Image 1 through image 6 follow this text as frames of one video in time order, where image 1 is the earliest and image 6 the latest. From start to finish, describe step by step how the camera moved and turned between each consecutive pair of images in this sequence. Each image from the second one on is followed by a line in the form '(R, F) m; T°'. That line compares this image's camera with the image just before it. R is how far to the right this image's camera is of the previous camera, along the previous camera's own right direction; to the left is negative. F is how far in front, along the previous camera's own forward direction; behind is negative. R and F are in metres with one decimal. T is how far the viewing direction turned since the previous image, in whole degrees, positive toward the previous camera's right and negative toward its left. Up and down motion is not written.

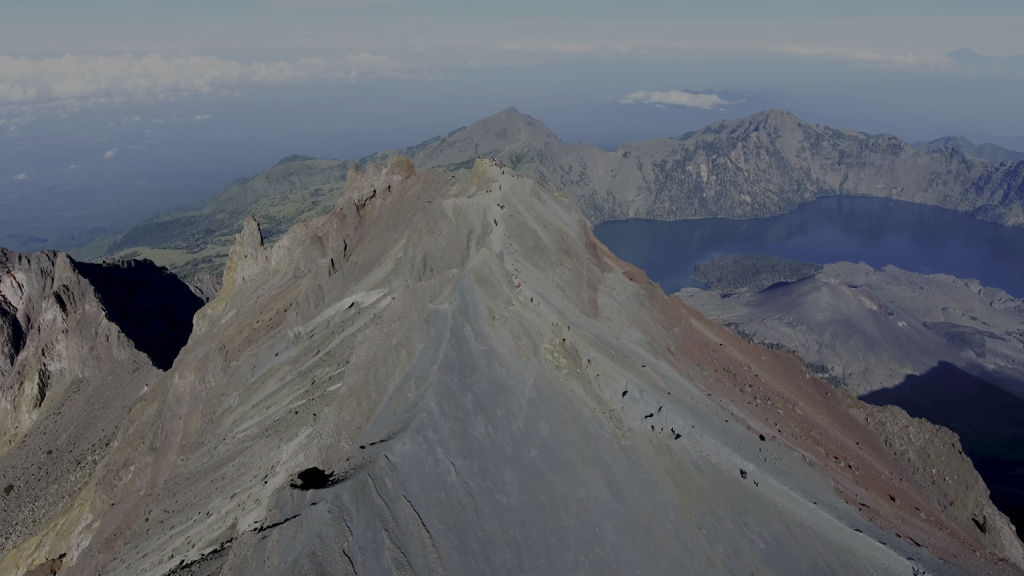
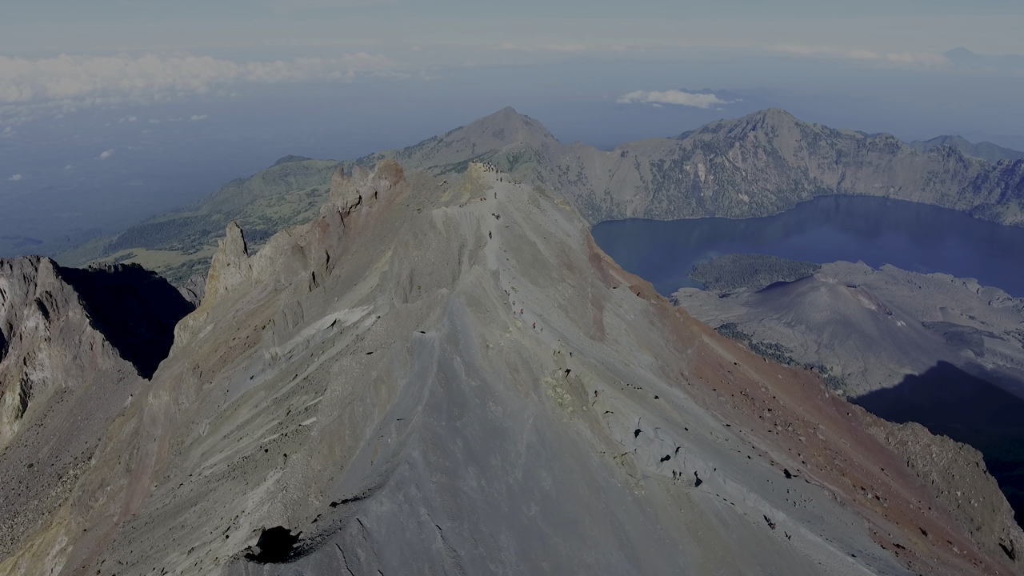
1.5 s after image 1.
(+0.1, +4.9) m; 0°
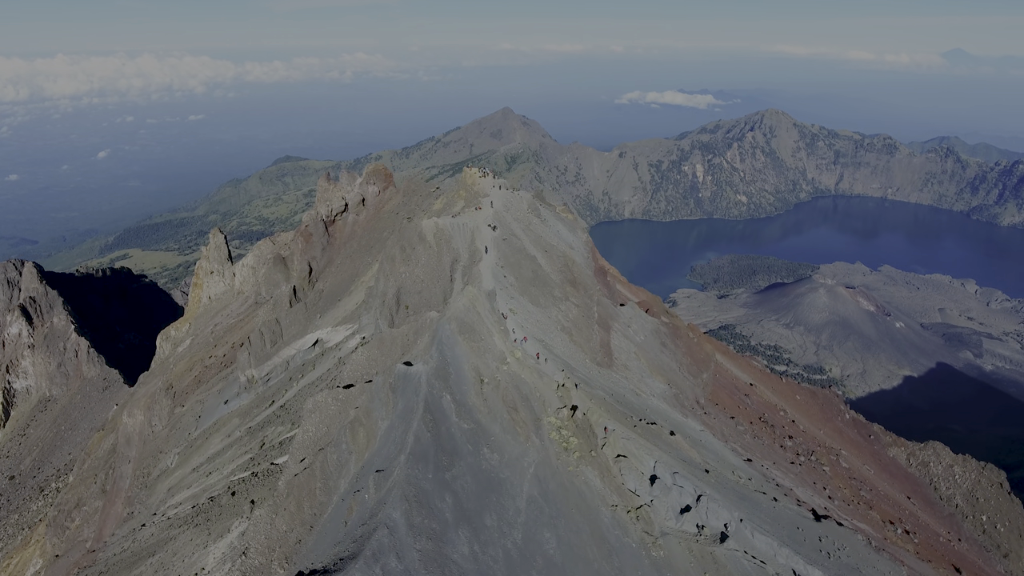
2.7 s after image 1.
(0.0, +4.3) m; 0°
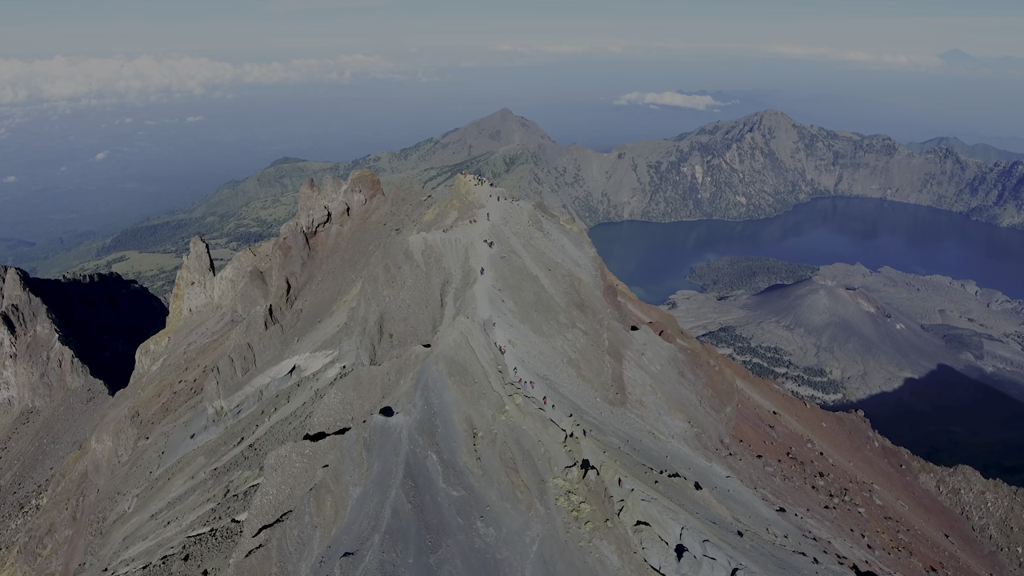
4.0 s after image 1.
(0.0, +4.9) m; 0°
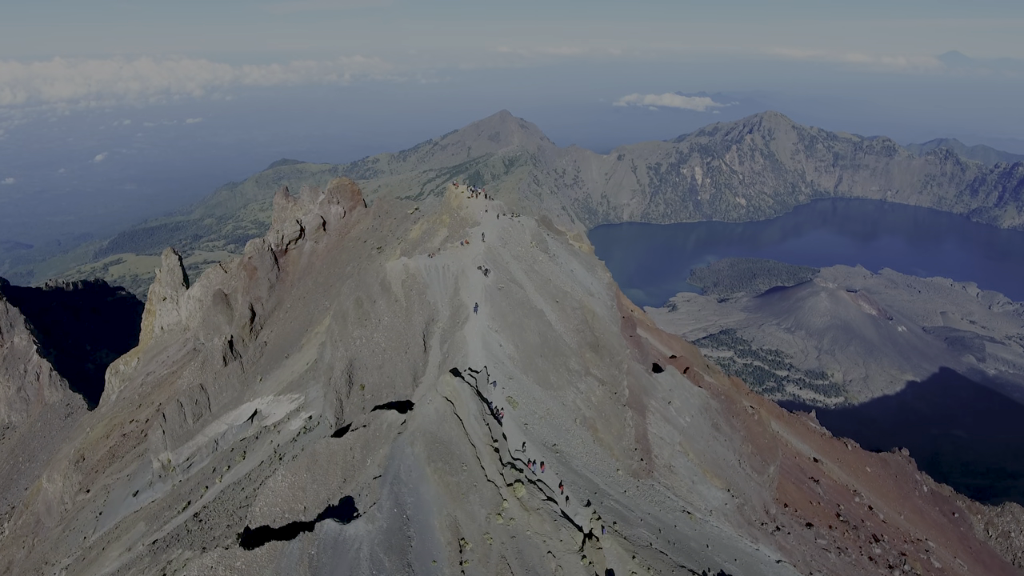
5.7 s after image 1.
(0.0, +6.6) m; 0°
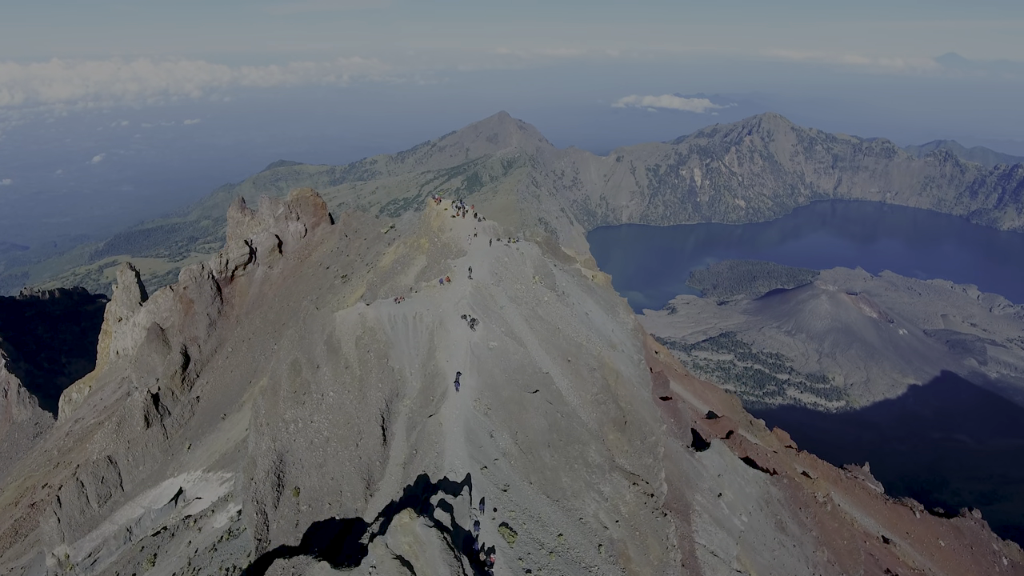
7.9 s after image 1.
(+0.1, +8.1) m; 0°
